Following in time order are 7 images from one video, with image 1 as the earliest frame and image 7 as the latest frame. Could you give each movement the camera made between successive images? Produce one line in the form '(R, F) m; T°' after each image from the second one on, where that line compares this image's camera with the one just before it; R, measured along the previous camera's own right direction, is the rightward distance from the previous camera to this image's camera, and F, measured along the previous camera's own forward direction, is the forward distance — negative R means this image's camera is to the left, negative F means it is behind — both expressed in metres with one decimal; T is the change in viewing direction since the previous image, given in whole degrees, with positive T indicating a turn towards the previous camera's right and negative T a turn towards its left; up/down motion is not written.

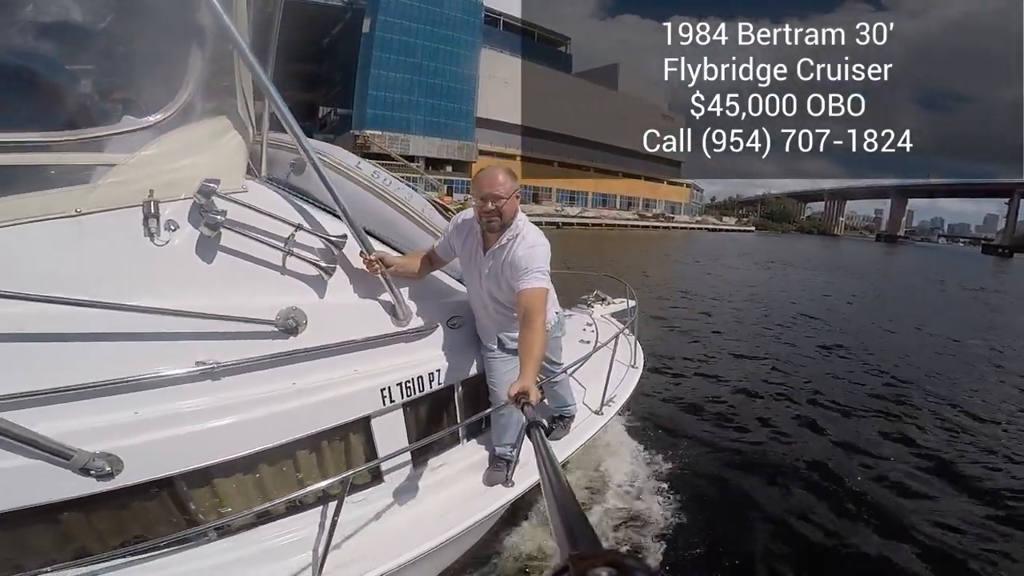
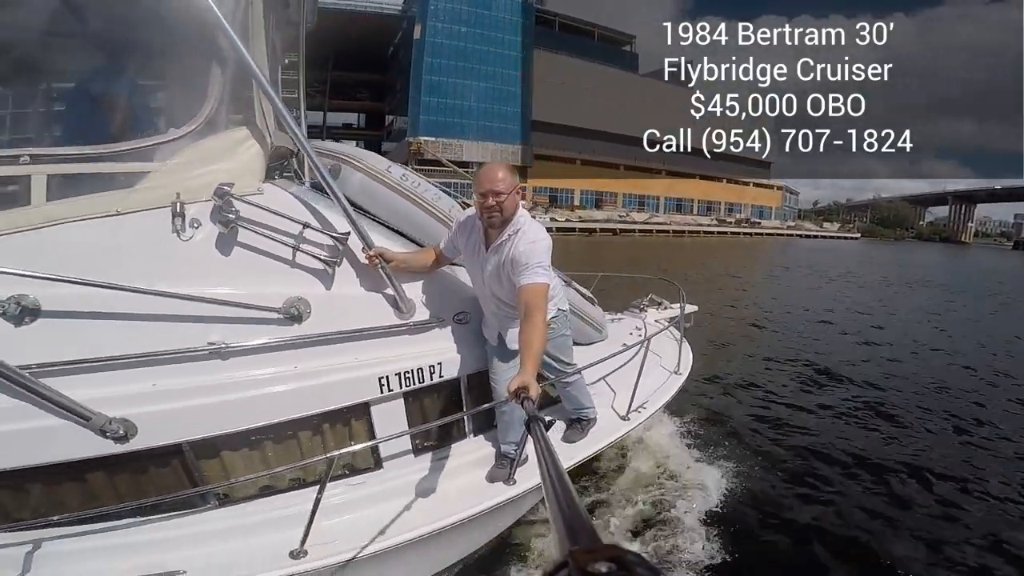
(+0.6, +0.1) m; -12°
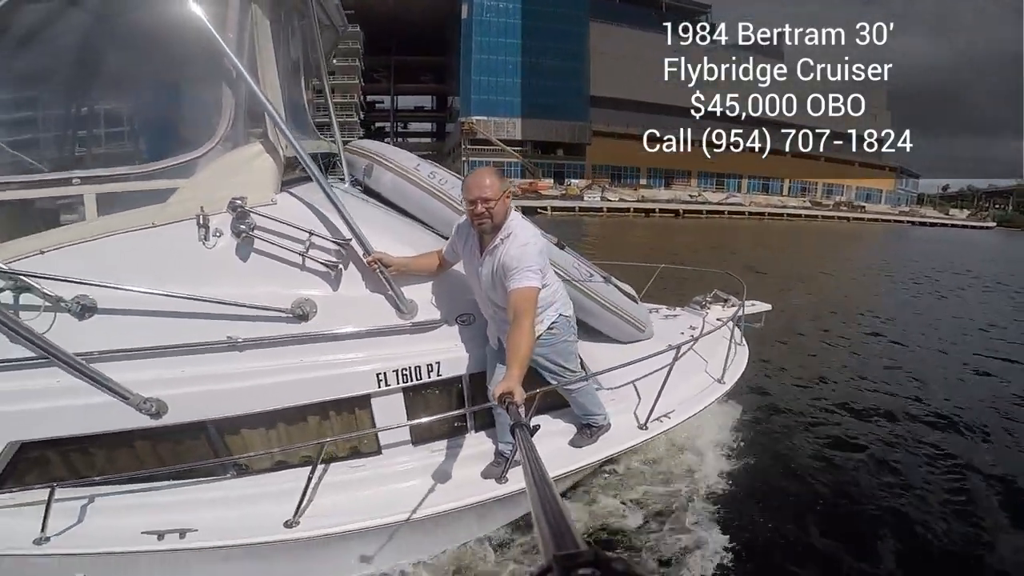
(+0.7, +0.1) m; -12°
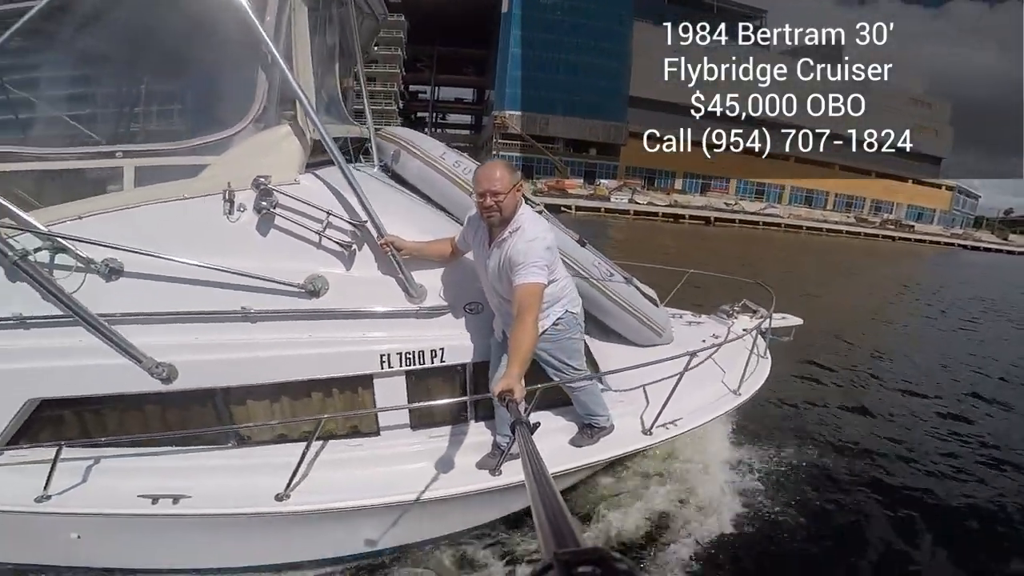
(+0.2, 0.0) m; -5°
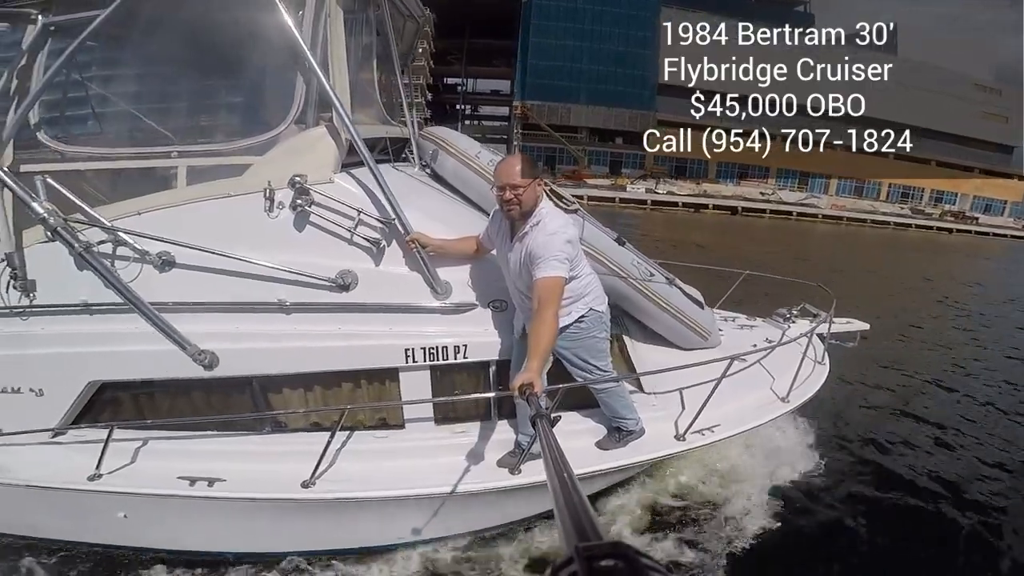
(+0.1, 0.0) m; -5°
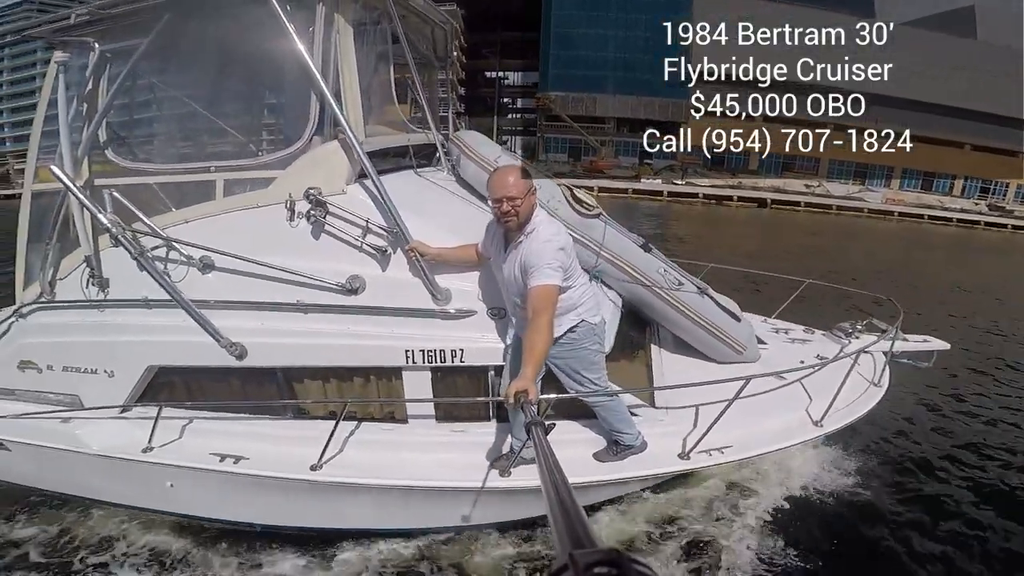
(+0.6, -0.1) m; -9°
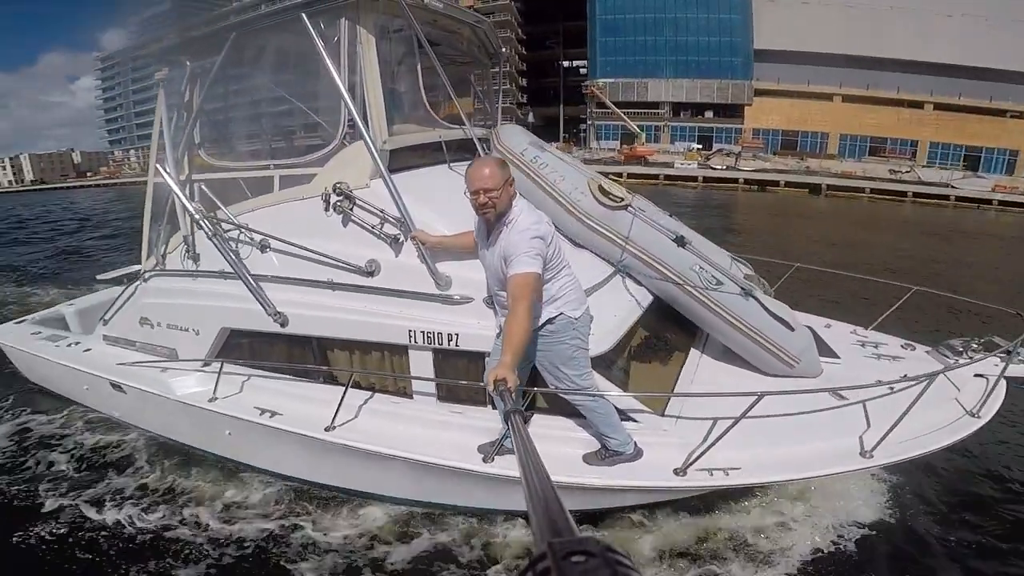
(+1.0, +0.1) m; -15°
